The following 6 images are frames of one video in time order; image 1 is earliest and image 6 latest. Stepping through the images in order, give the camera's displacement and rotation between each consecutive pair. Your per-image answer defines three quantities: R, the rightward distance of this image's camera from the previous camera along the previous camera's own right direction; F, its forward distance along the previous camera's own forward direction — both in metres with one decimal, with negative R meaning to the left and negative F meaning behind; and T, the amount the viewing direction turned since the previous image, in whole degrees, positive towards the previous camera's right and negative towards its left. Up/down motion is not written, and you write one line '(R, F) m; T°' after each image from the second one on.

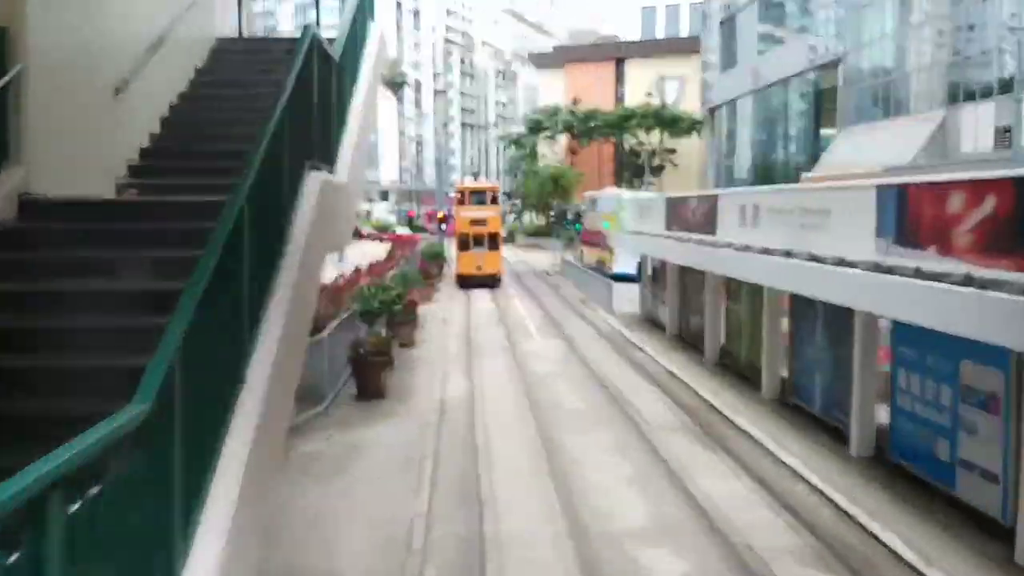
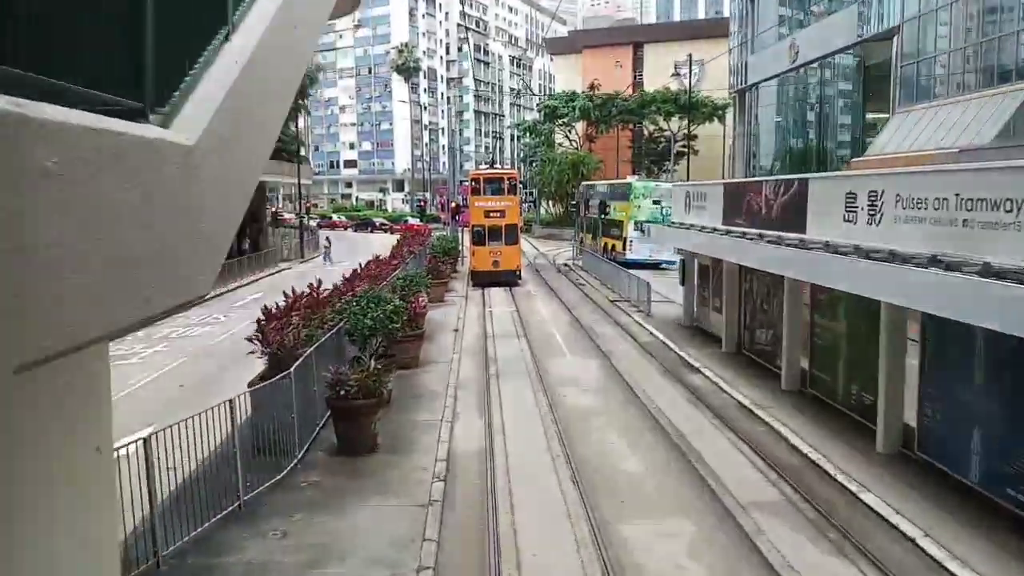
(-0.3, +3.9) m; -1°
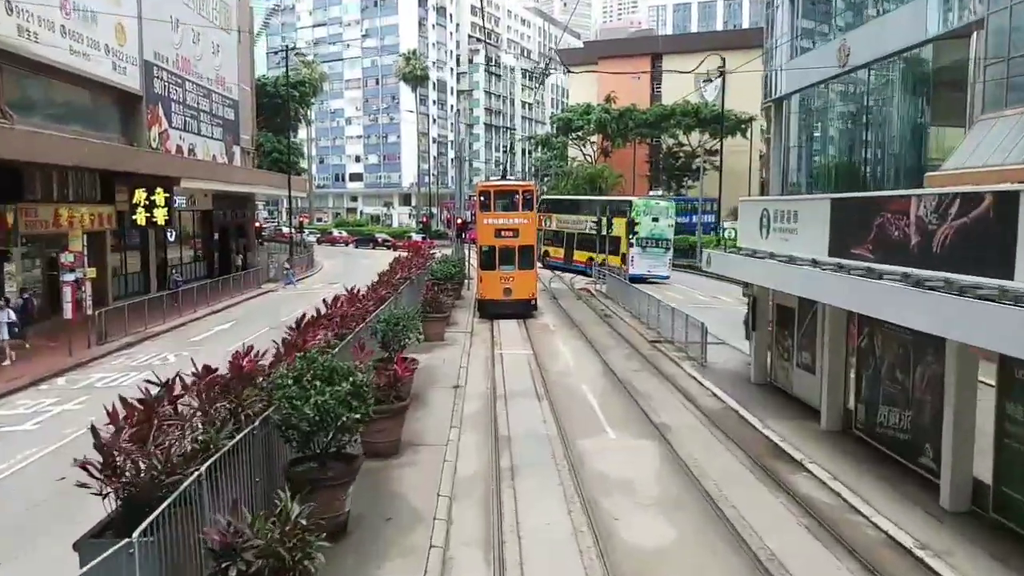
(-0.2, +4.9) m; -1°
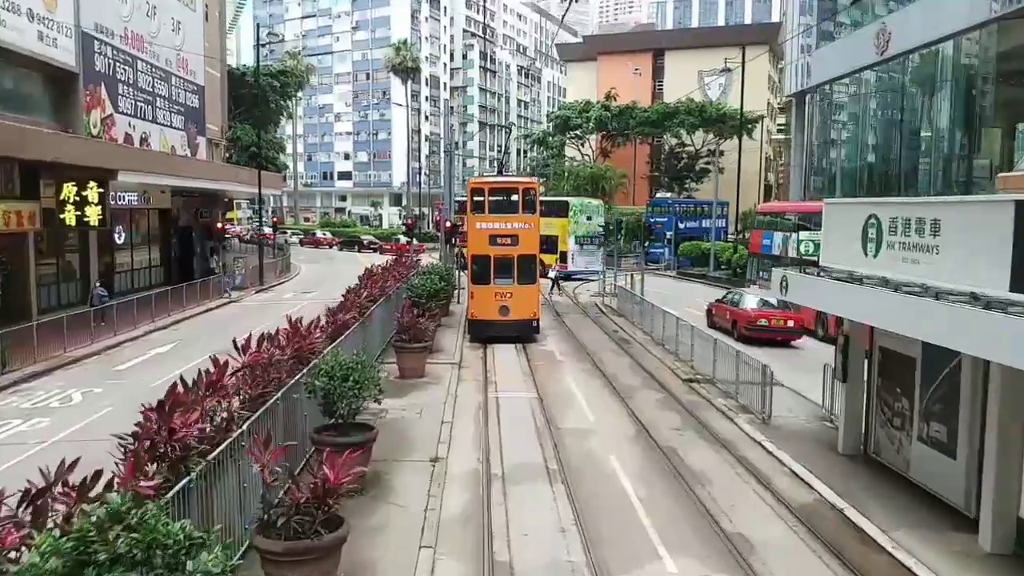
(-0.1, +4.6) m; +1°
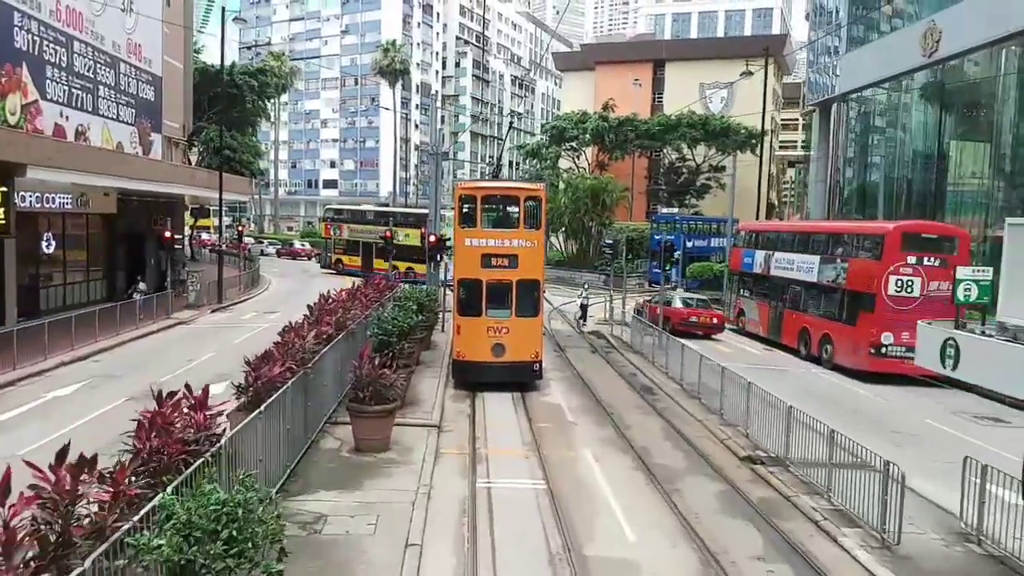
(-0.2, +4.6) m; +1°
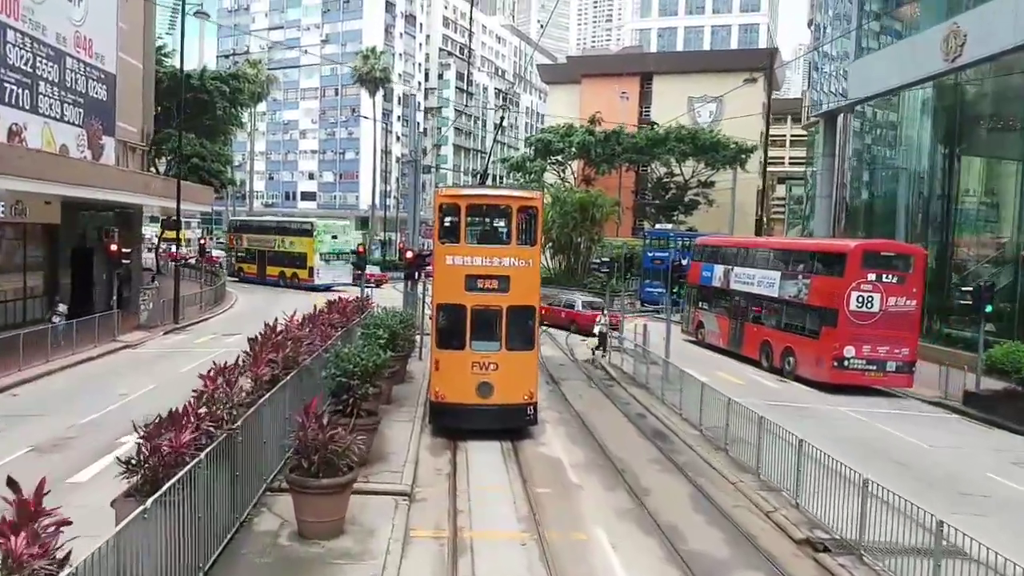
(-0.2, +2.9) m; +1°
